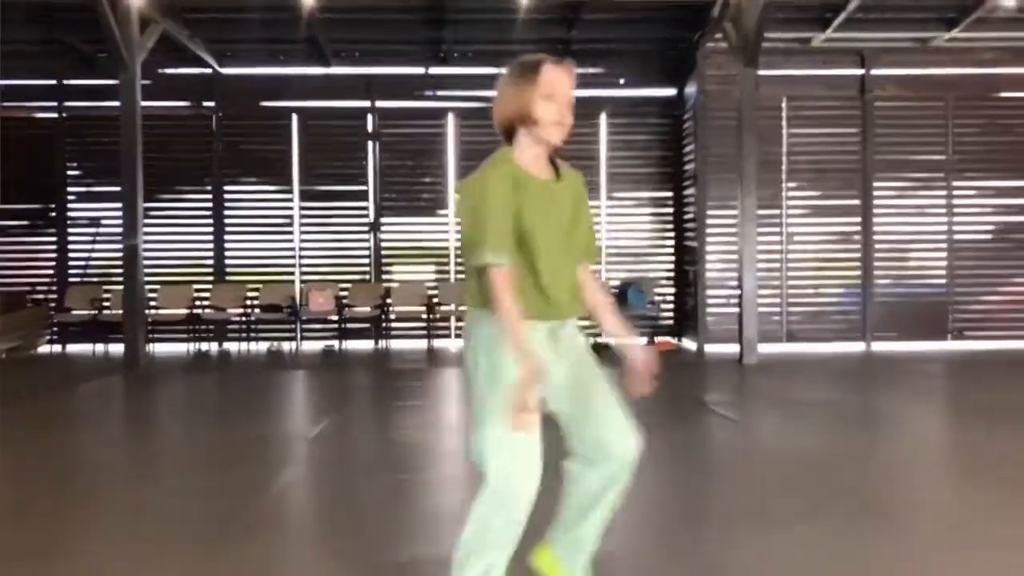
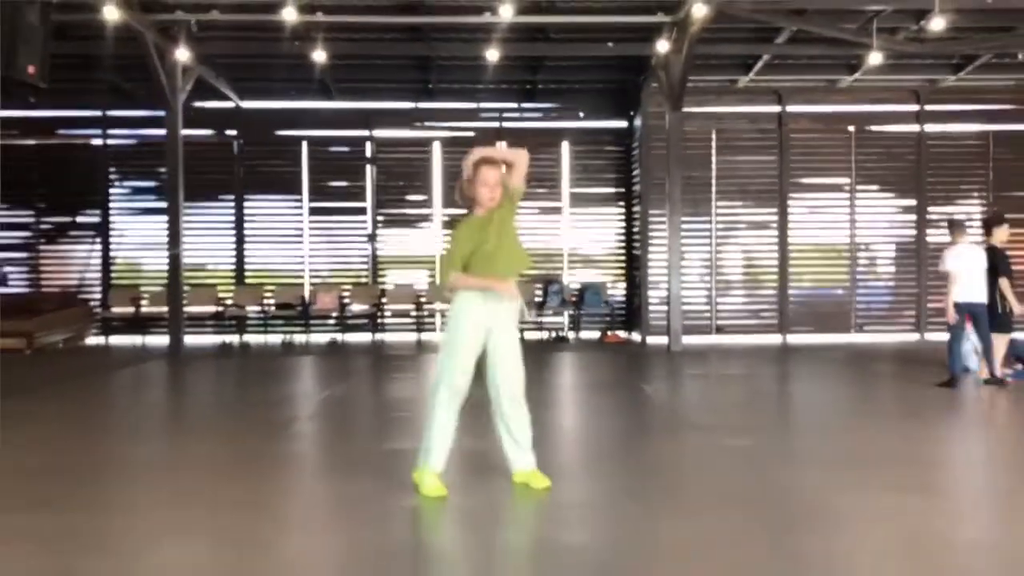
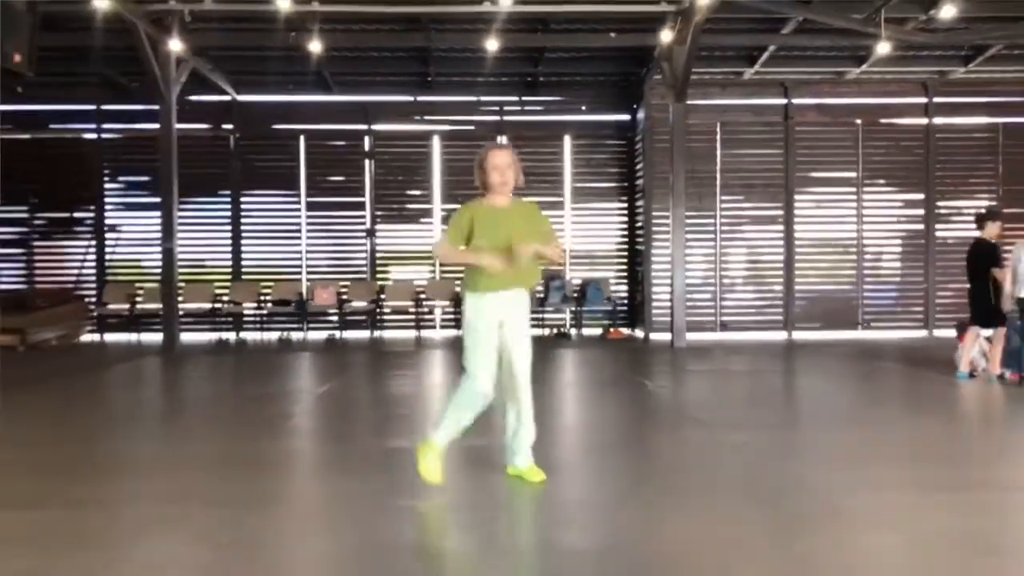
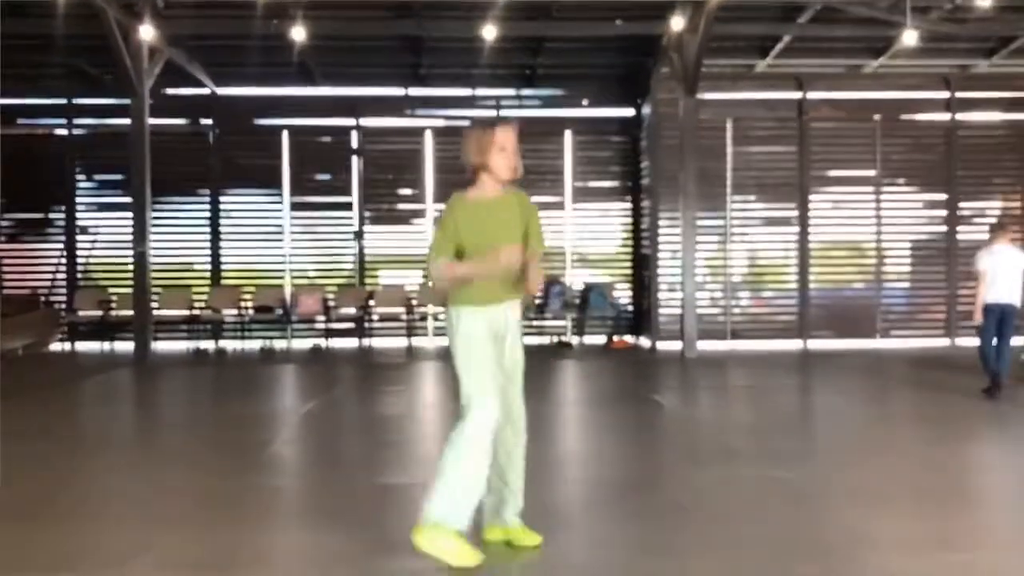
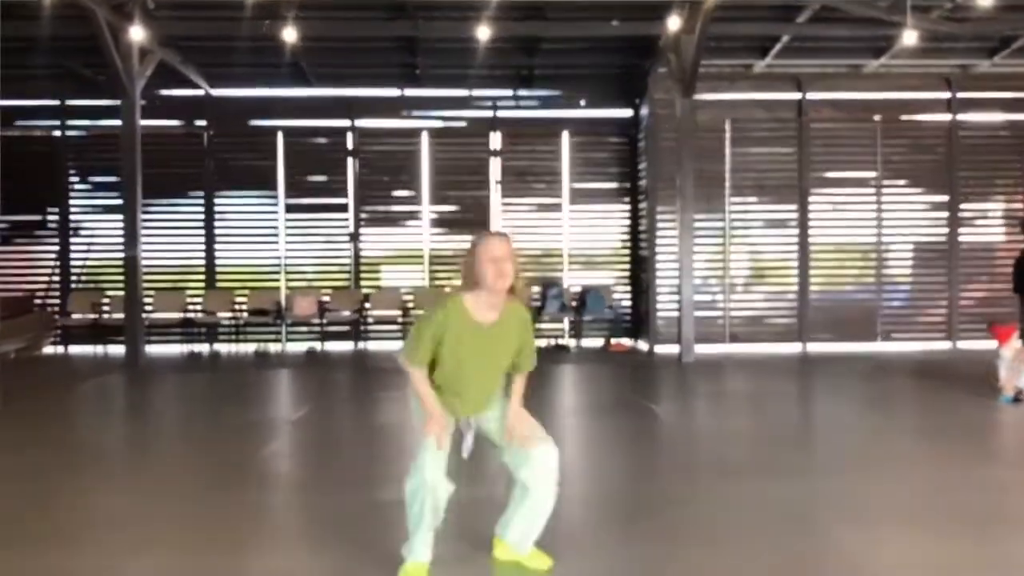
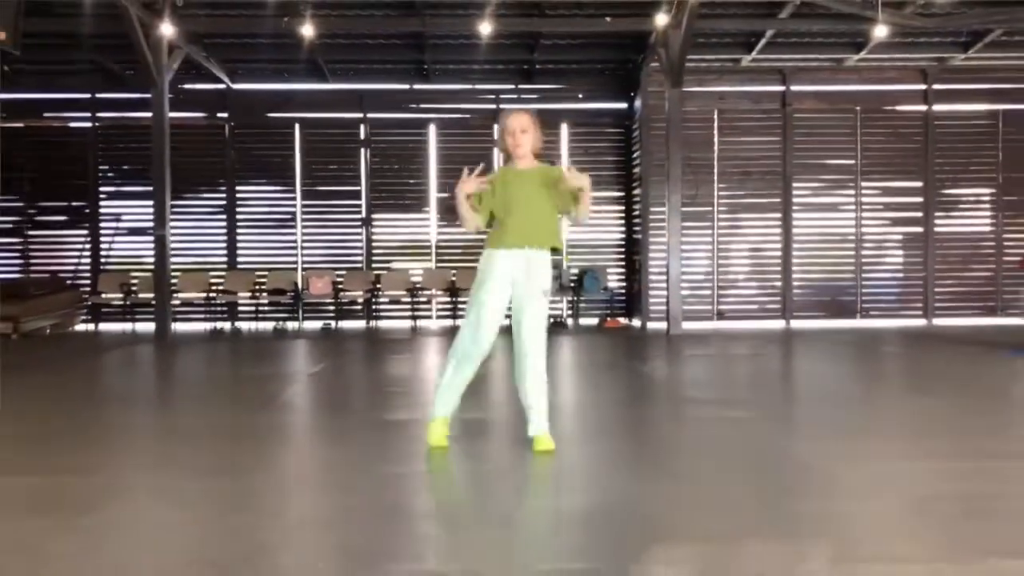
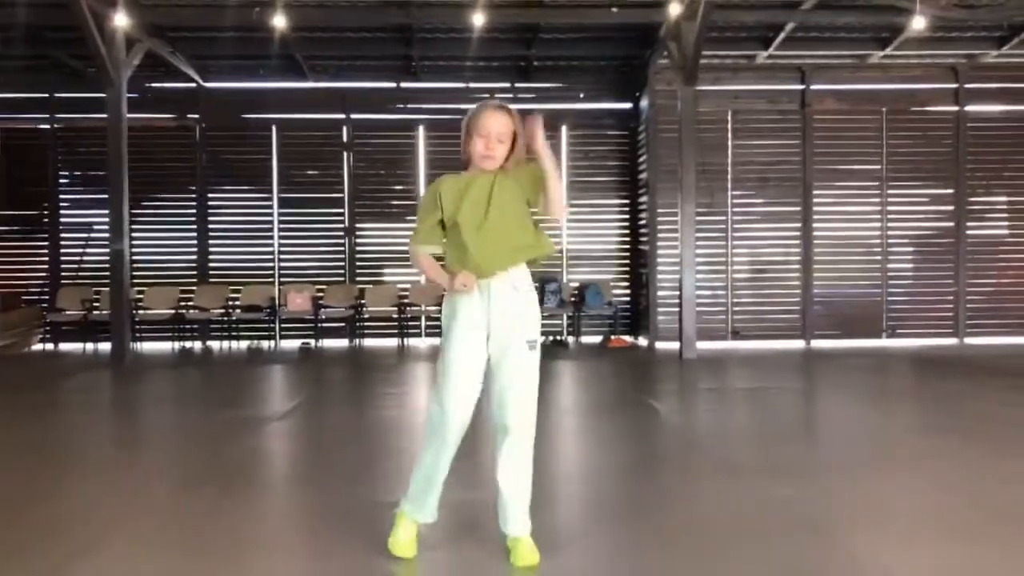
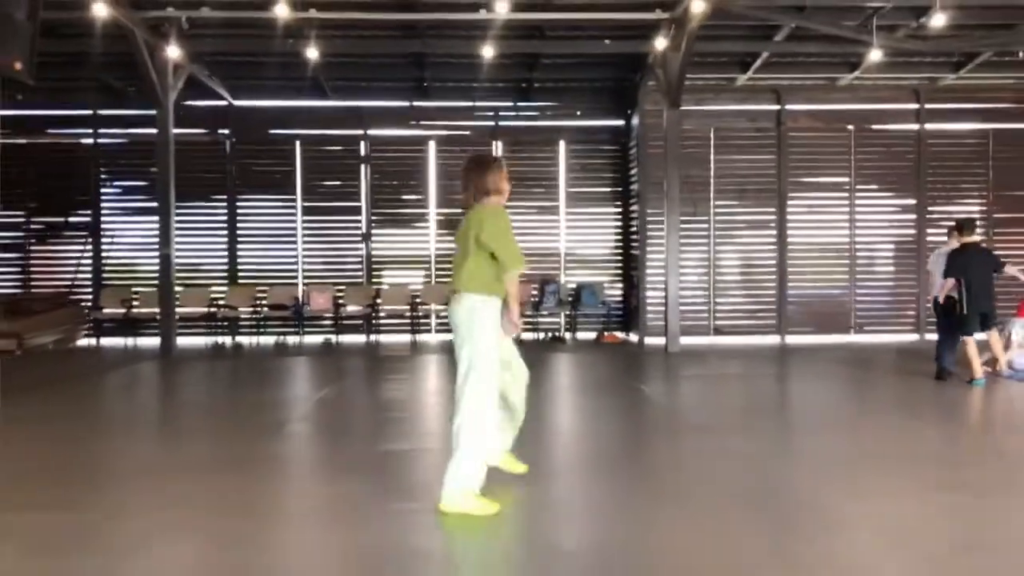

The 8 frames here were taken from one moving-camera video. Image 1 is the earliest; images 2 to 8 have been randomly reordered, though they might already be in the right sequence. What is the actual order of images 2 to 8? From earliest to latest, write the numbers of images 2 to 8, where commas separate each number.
6, 7, 3, 5, 2, 4, 8
